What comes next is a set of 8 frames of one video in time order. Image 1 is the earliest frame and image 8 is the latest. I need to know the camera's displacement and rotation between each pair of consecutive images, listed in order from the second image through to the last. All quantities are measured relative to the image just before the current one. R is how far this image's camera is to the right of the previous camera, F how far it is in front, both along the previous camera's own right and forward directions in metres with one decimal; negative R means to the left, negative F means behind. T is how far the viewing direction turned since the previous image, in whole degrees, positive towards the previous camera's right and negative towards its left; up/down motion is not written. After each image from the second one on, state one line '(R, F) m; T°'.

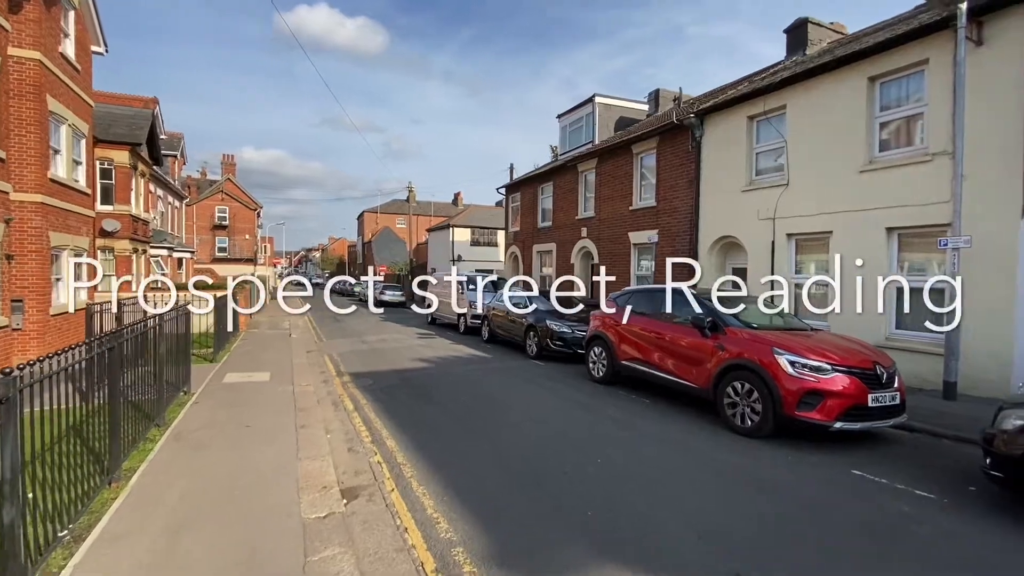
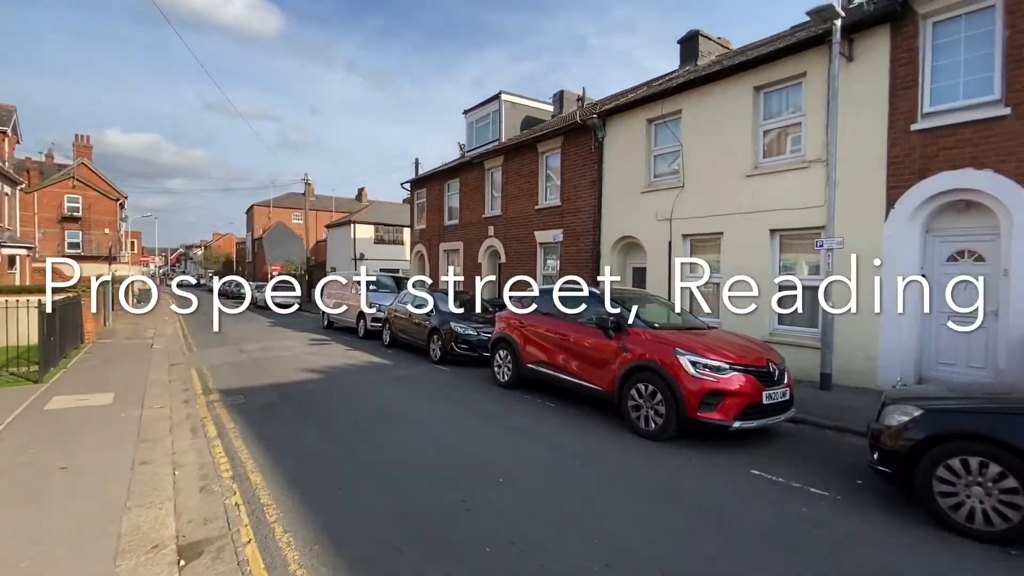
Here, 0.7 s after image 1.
(+0.2, +0.7) m; +11°
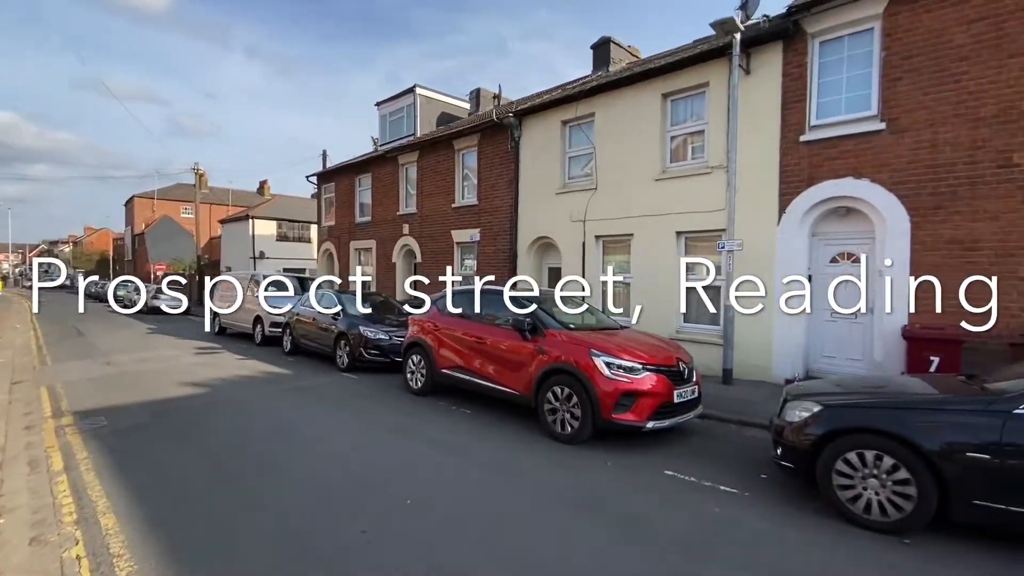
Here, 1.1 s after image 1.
(+0.1, +0.4) m; +10°
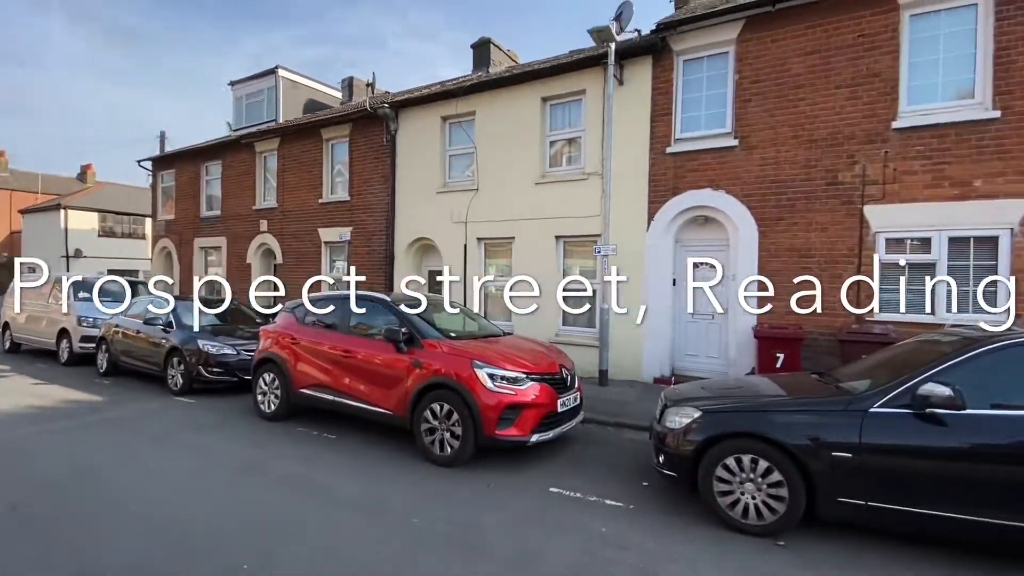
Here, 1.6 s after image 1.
(+0.1, +0.5) m; +14°
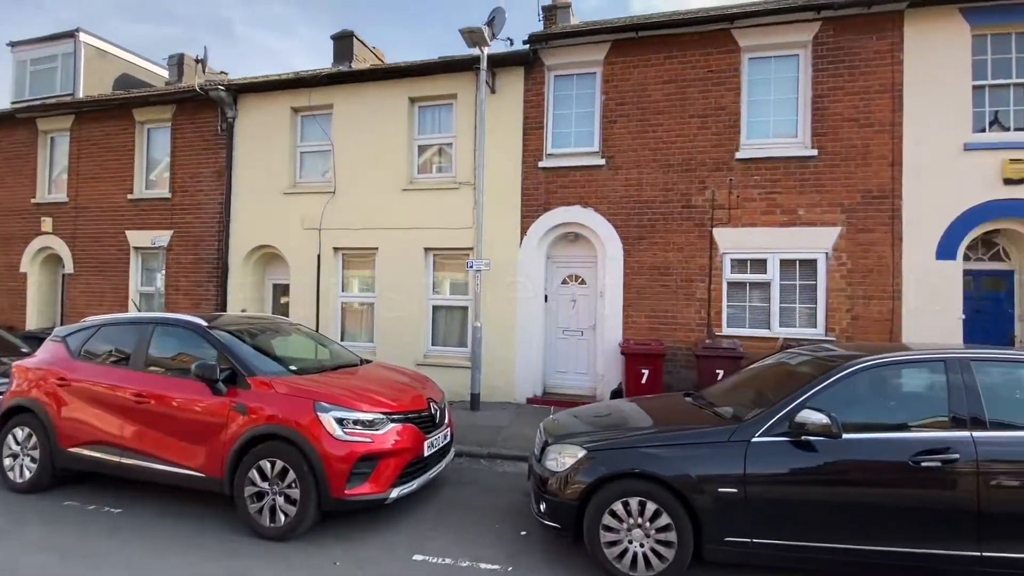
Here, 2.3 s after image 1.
(+0.1, +0.7) m; +15°
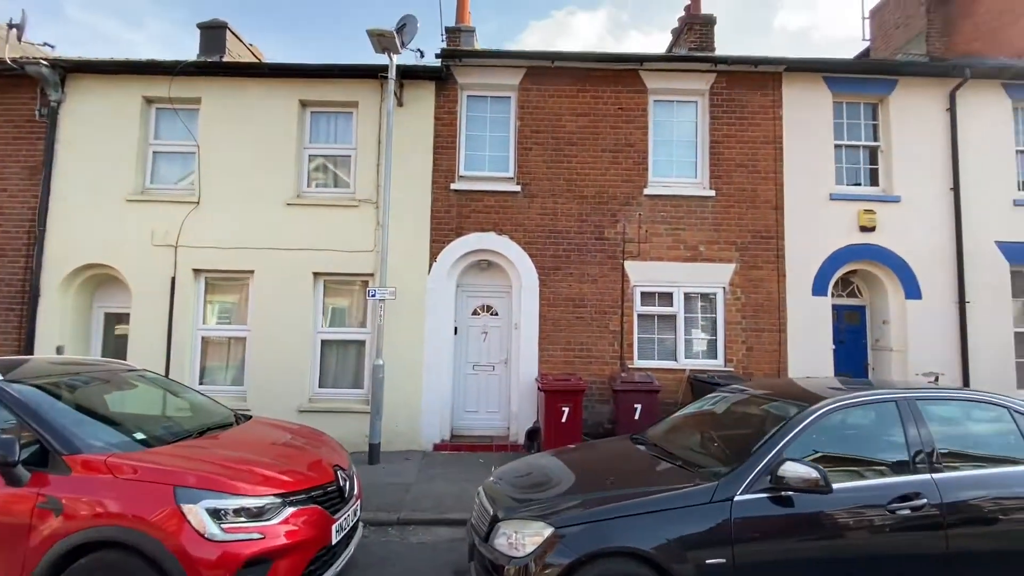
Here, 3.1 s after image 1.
(-0.4, +0.7) m; +14°
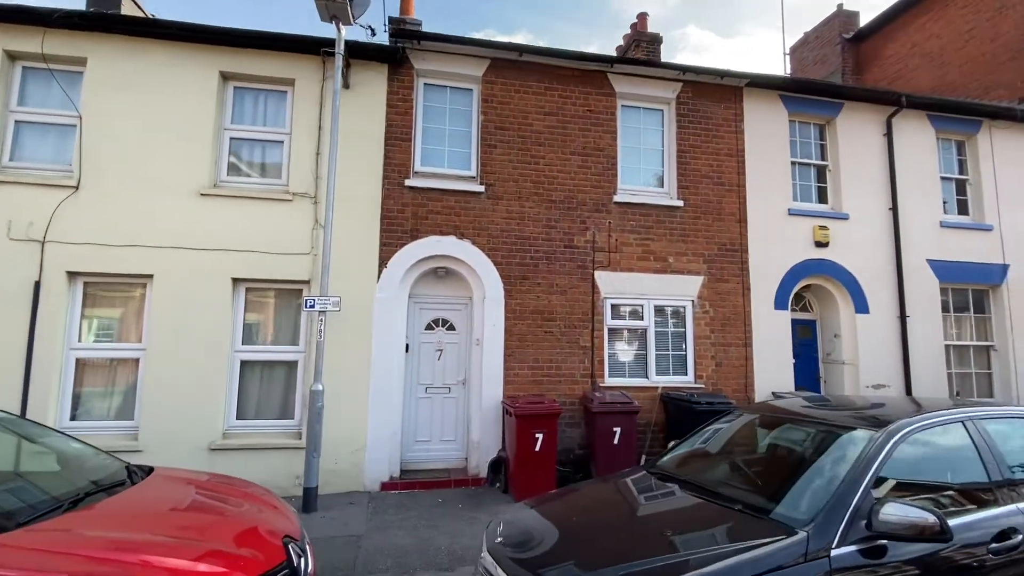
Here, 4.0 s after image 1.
(-0.6, +0.9) m; +9°
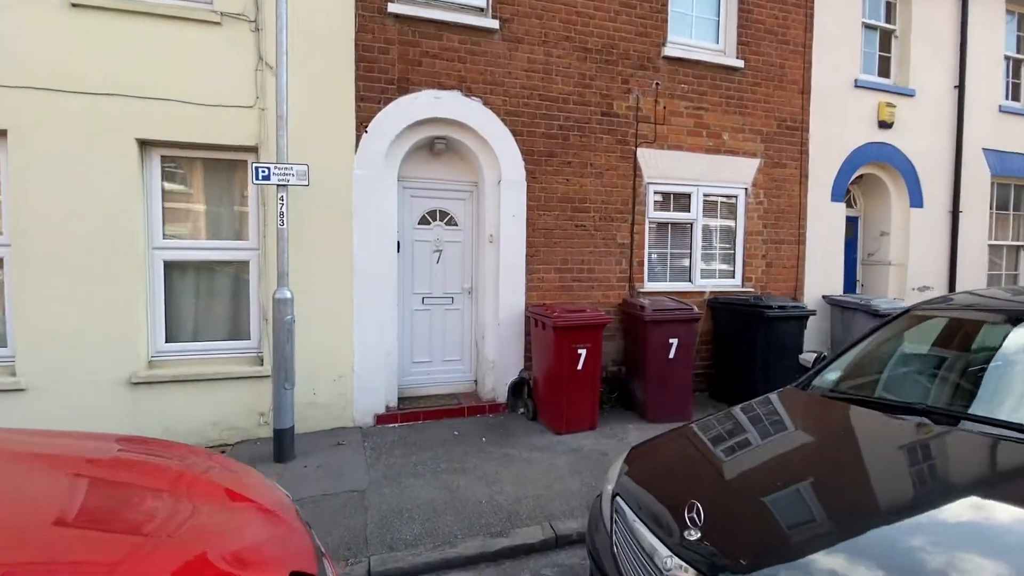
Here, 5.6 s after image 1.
(-0.9, +1.6) m; +6°
